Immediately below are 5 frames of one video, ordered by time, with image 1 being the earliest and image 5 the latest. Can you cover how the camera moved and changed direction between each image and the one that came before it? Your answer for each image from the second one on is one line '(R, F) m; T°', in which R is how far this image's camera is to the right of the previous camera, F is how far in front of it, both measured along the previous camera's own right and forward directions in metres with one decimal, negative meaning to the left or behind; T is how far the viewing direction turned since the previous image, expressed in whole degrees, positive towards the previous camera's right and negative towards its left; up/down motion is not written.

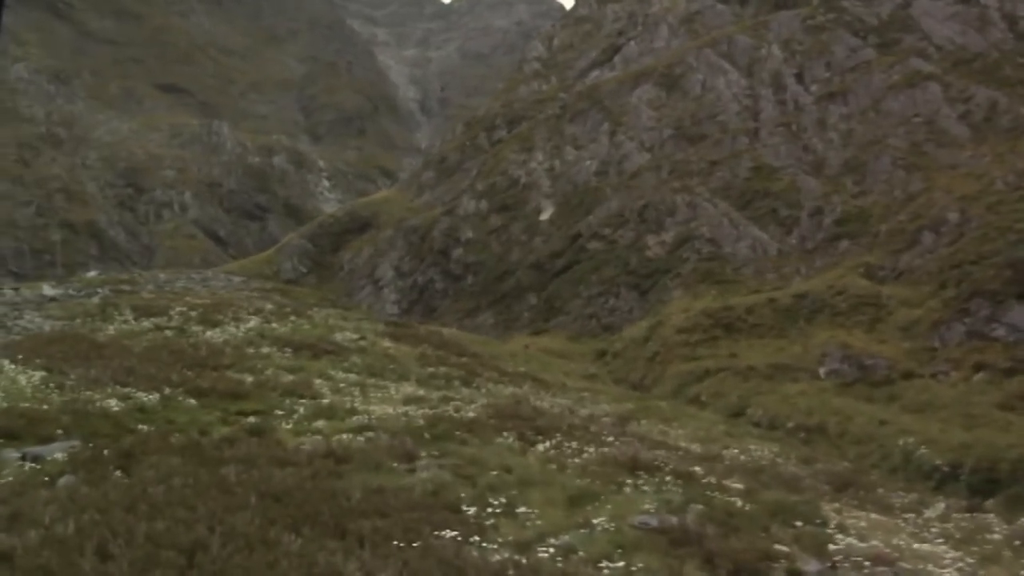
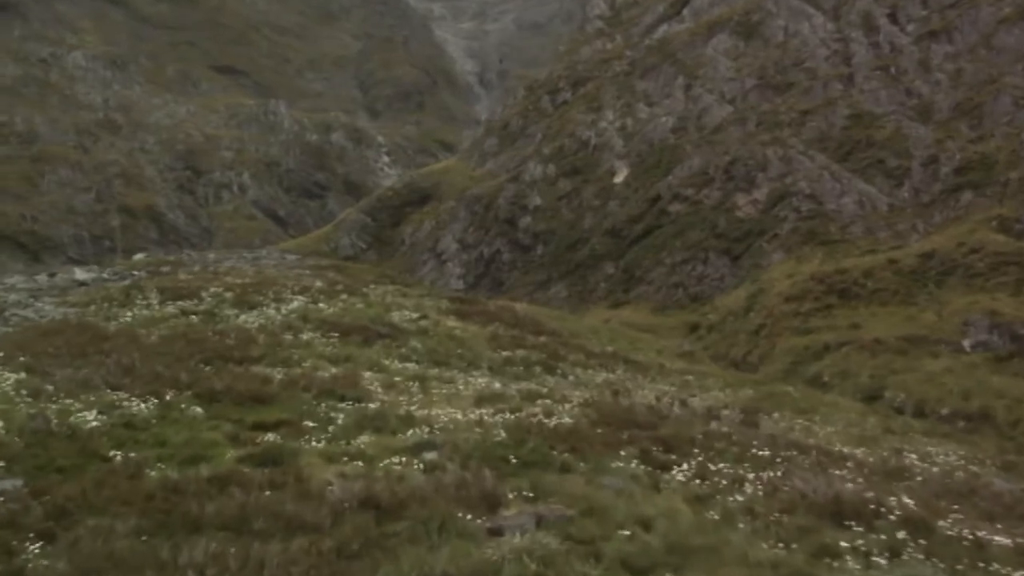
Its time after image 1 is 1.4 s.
(-1.0, +8.2) m; -4°
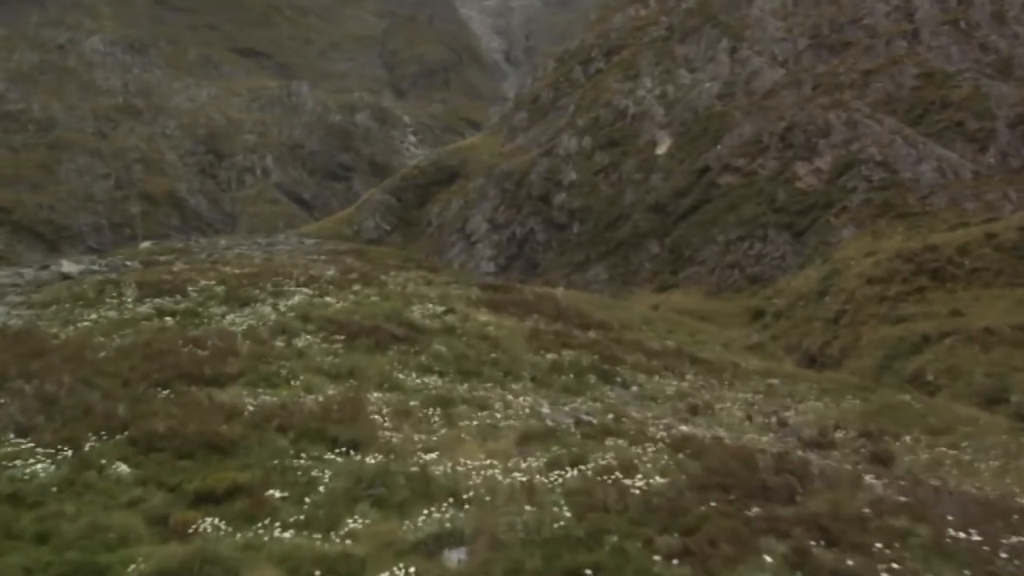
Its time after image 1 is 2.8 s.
(-0.5, +7.5) m; -2°
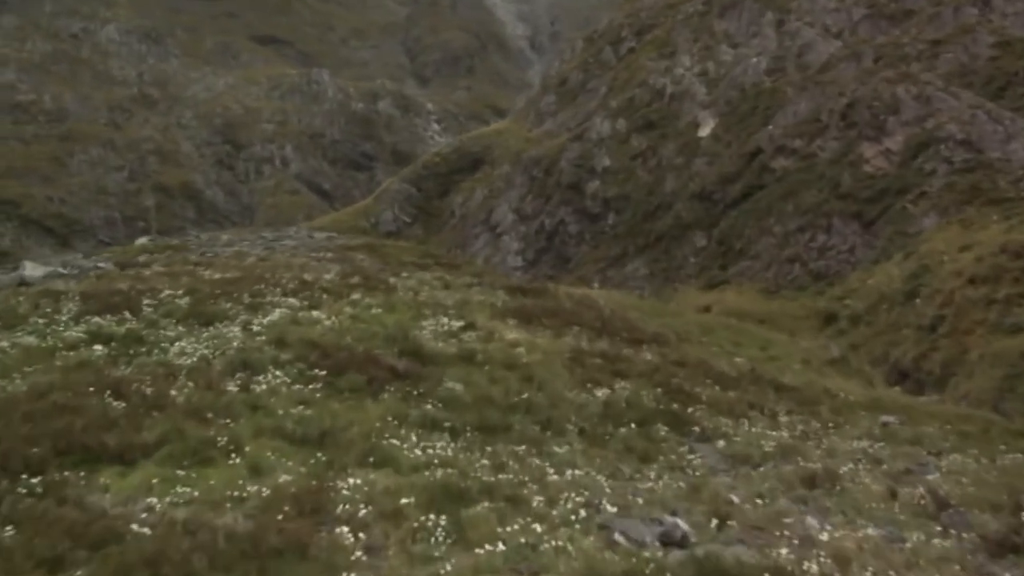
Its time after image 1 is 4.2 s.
(-0.3, +8.0) m; -1°
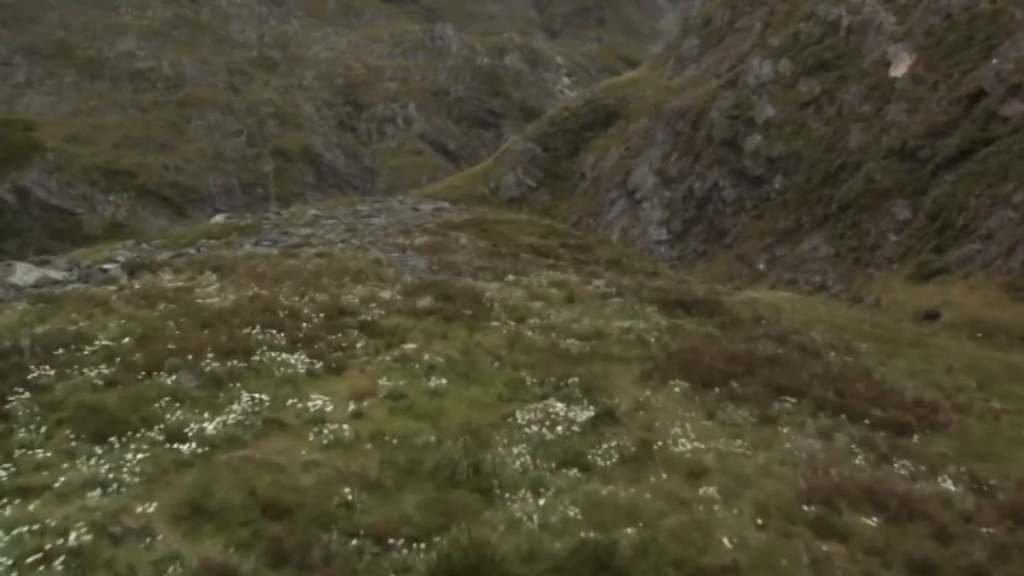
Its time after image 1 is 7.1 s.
(-0.6, +14.7) m; -7°
